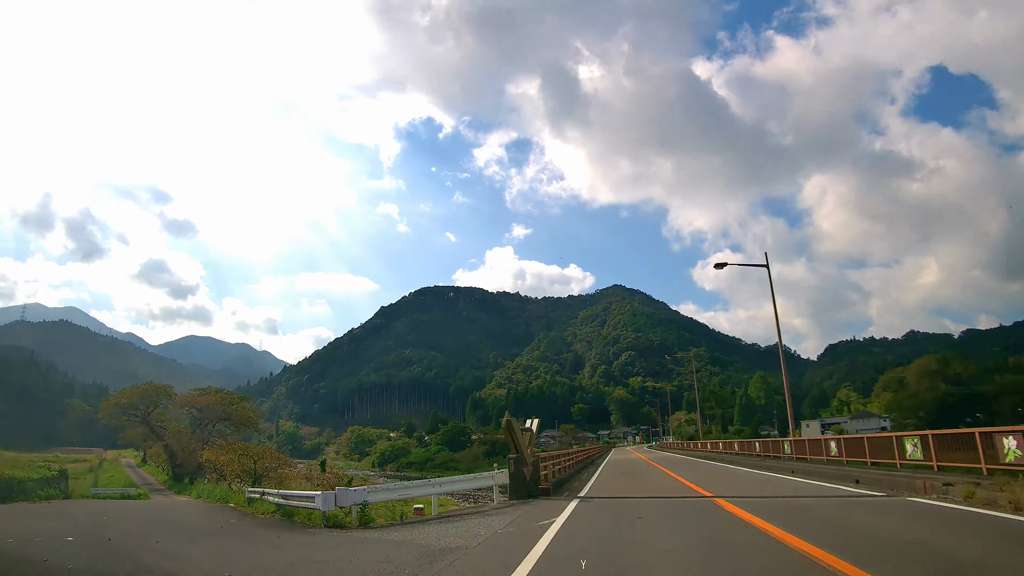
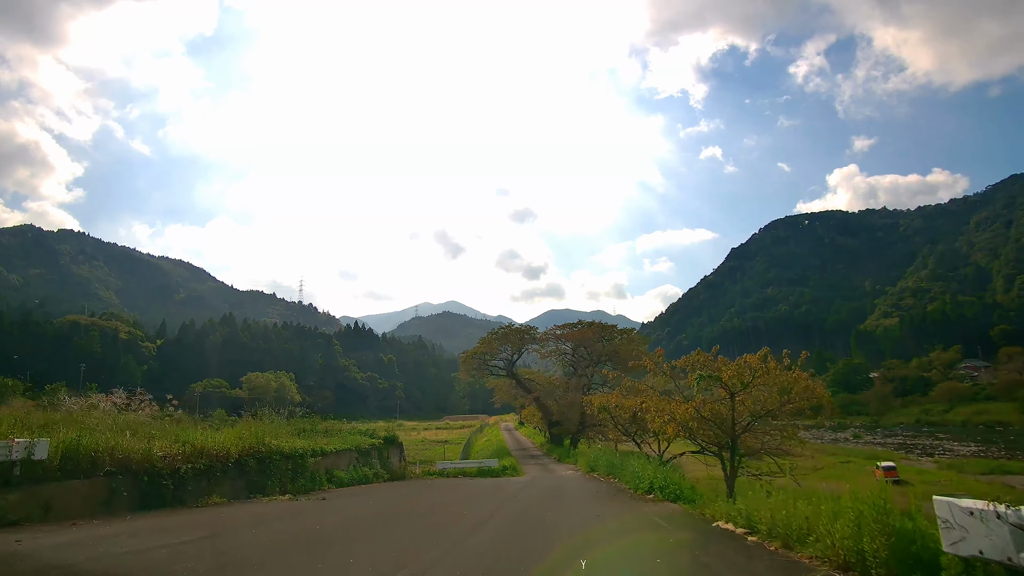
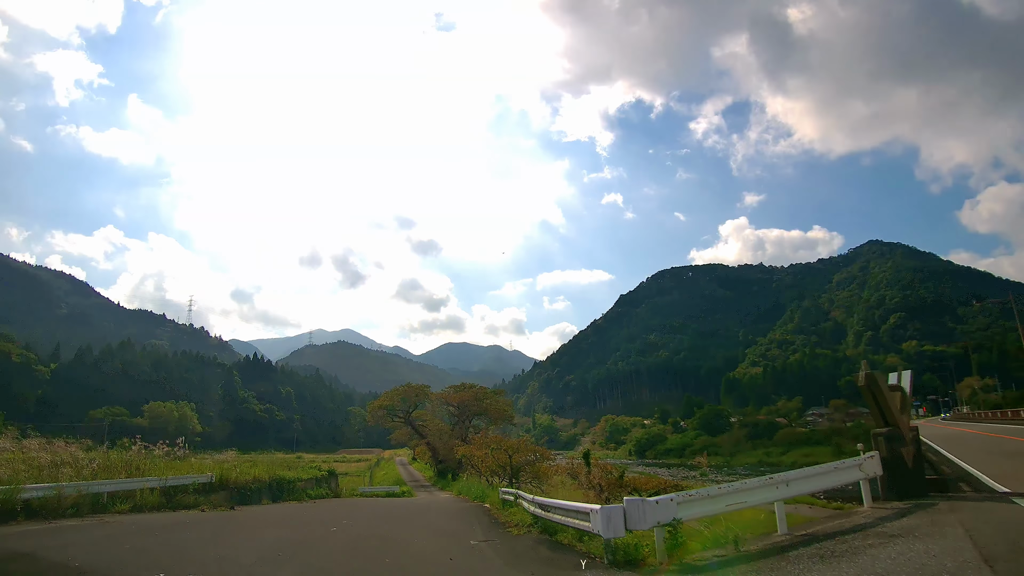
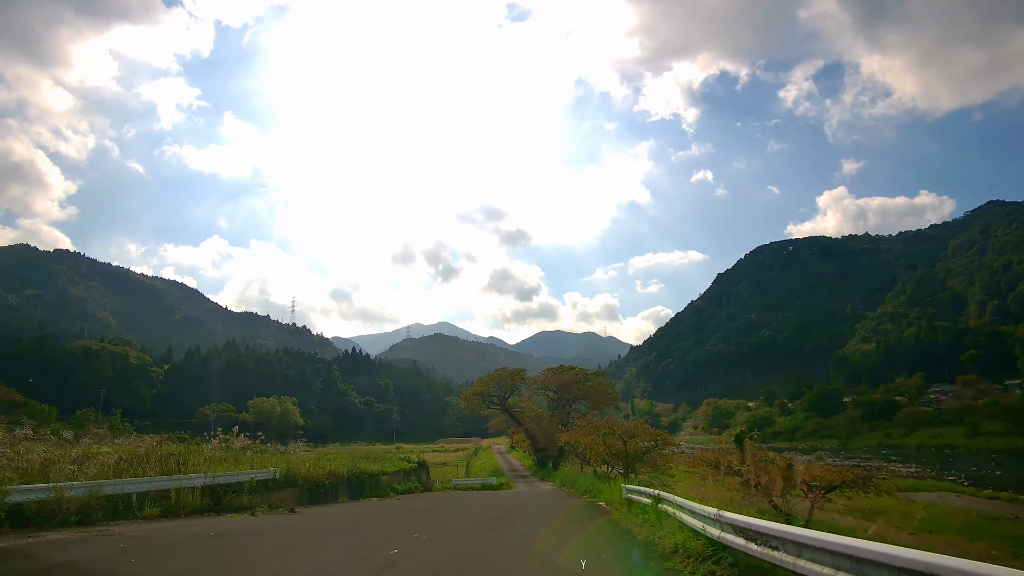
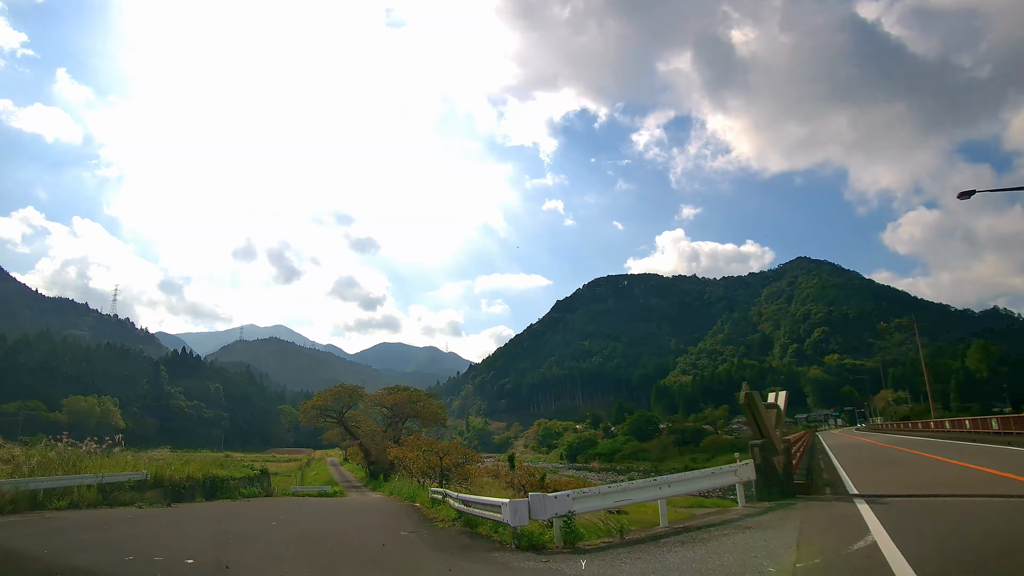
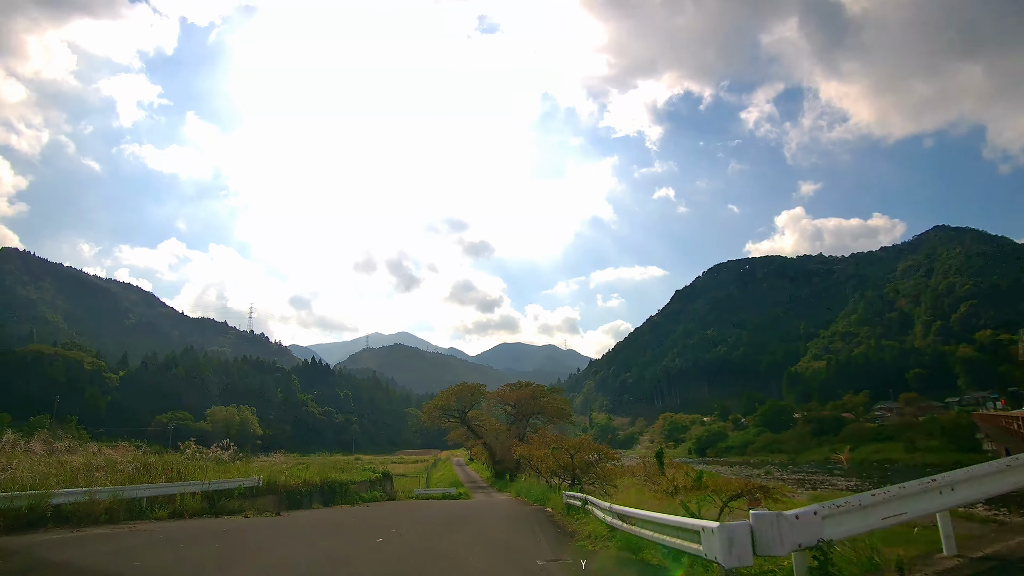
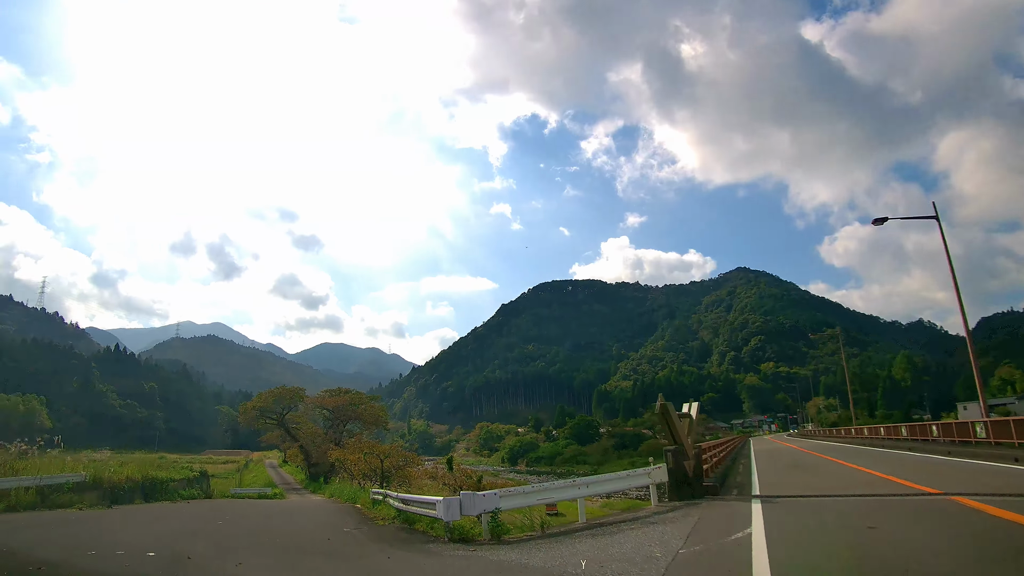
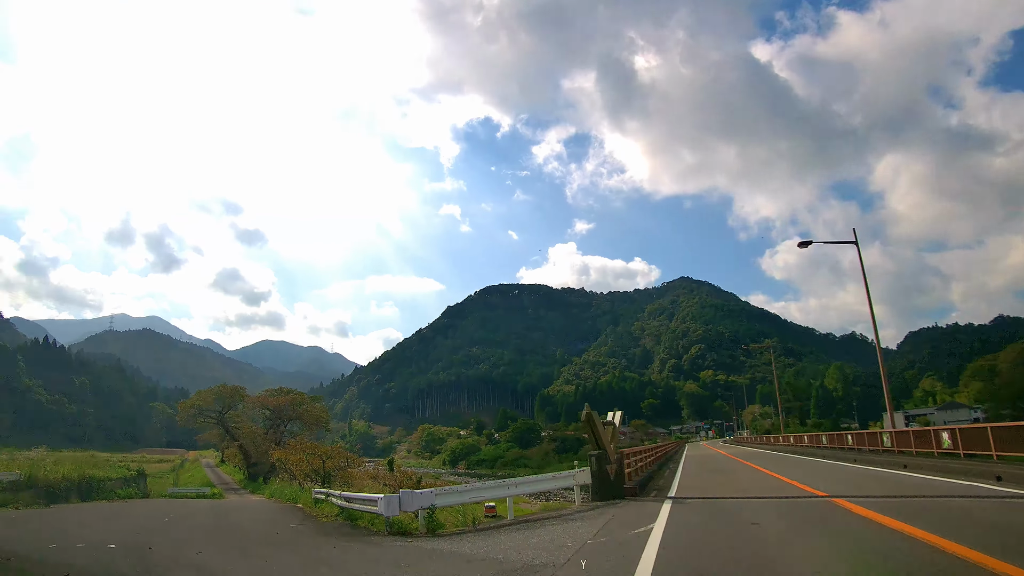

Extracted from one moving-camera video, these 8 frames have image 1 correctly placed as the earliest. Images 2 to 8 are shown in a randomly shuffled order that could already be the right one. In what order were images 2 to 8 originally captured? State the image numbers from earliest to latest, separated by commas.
8, 7, 5, 3, 6, 4, 2
